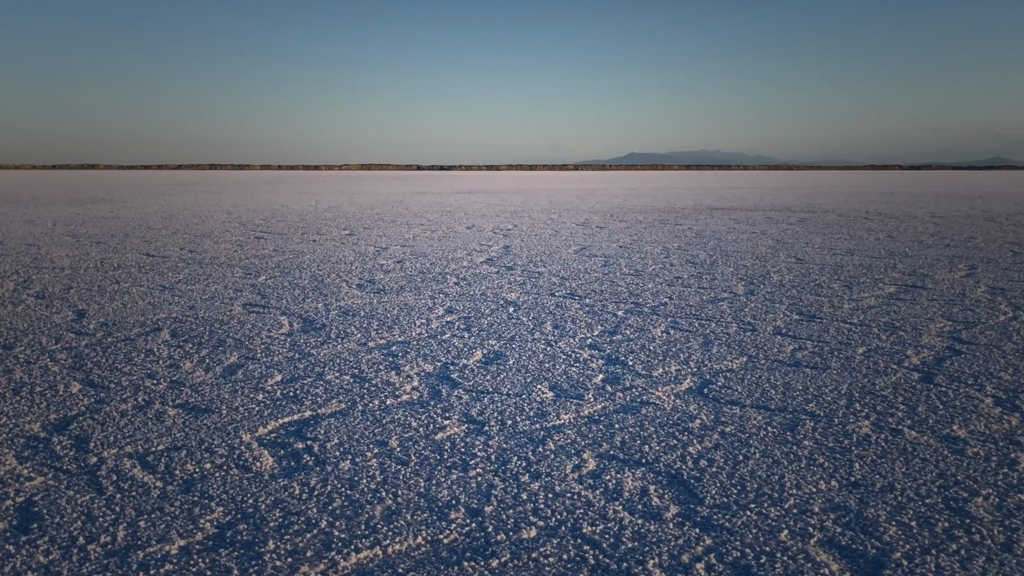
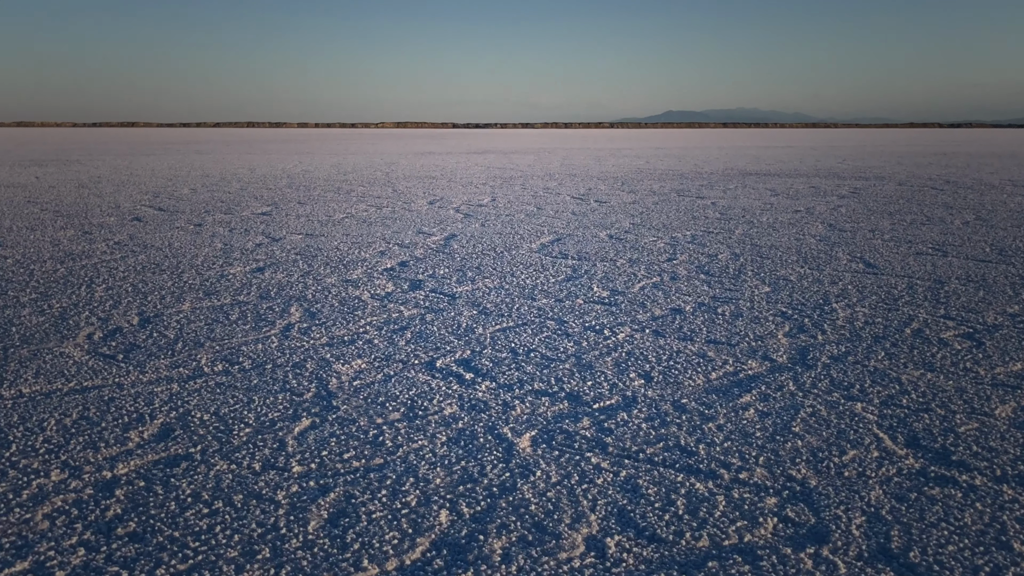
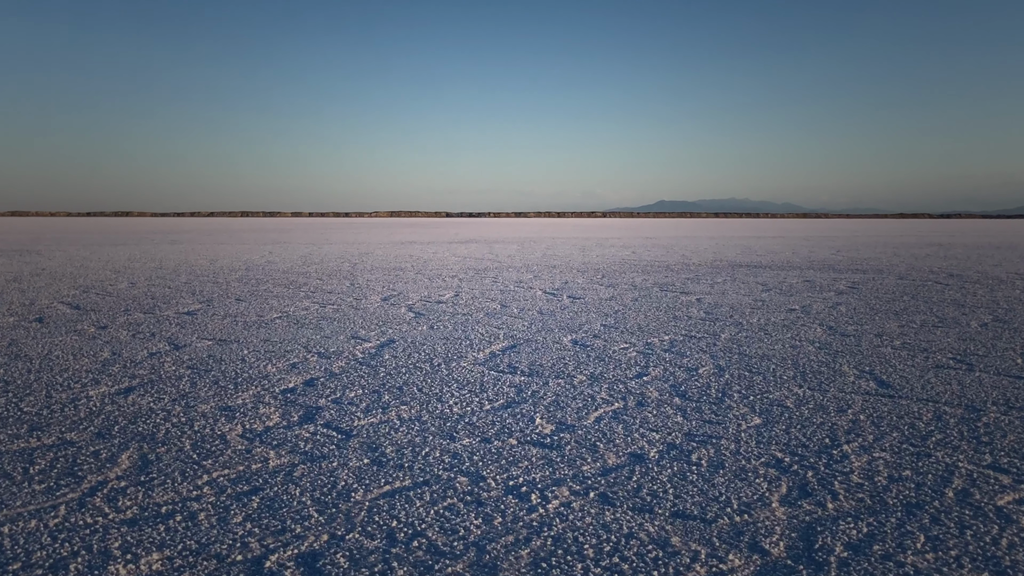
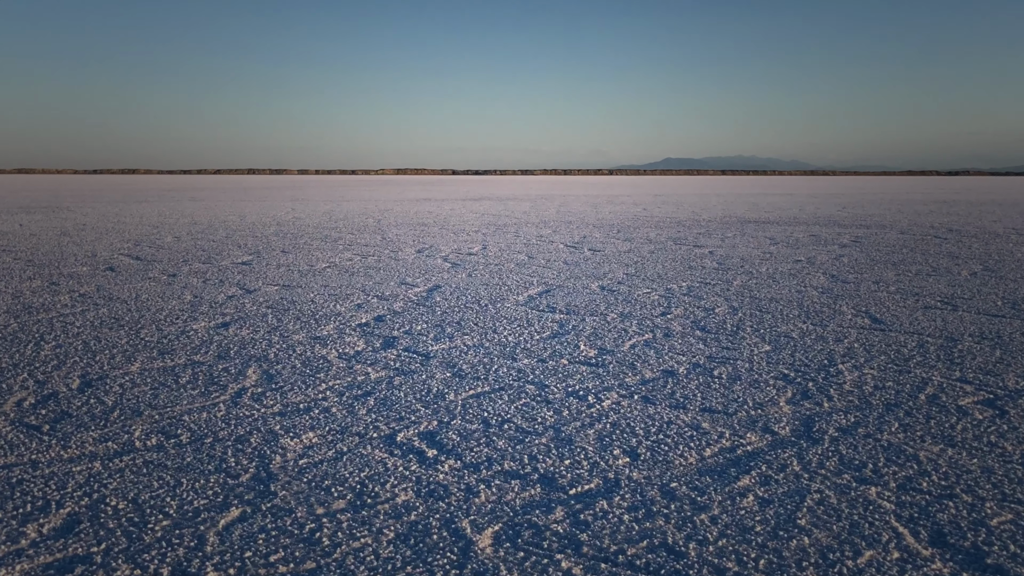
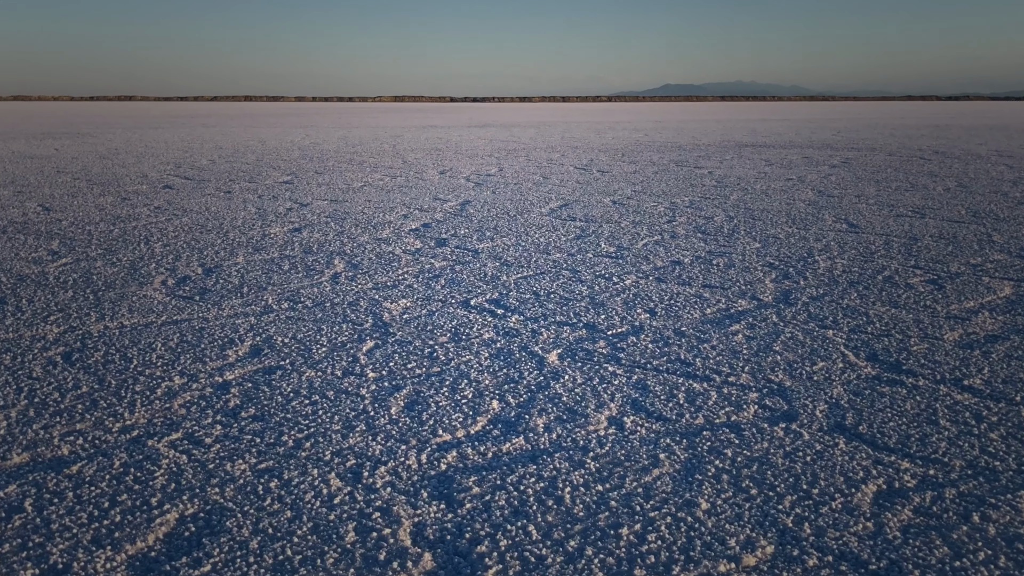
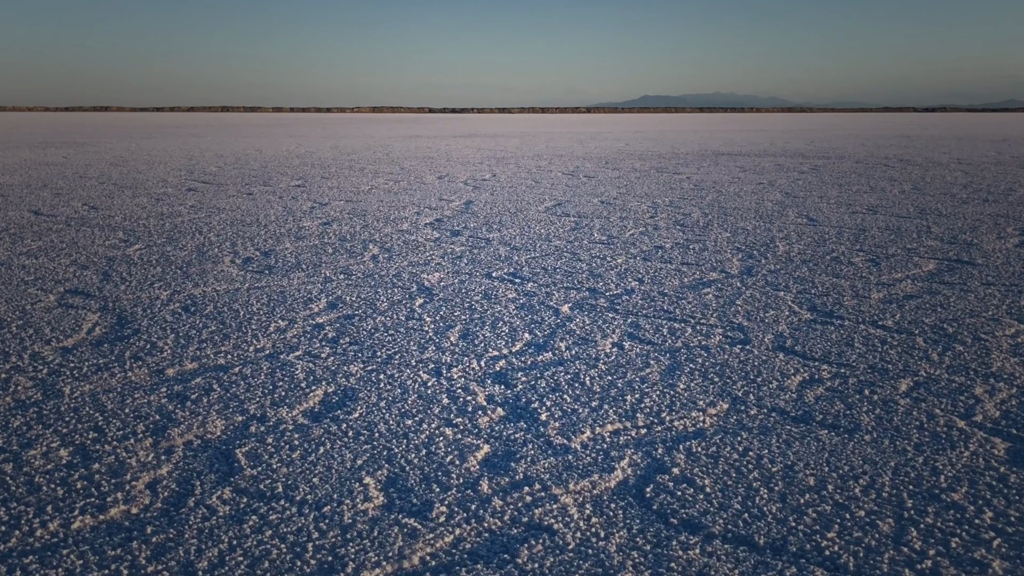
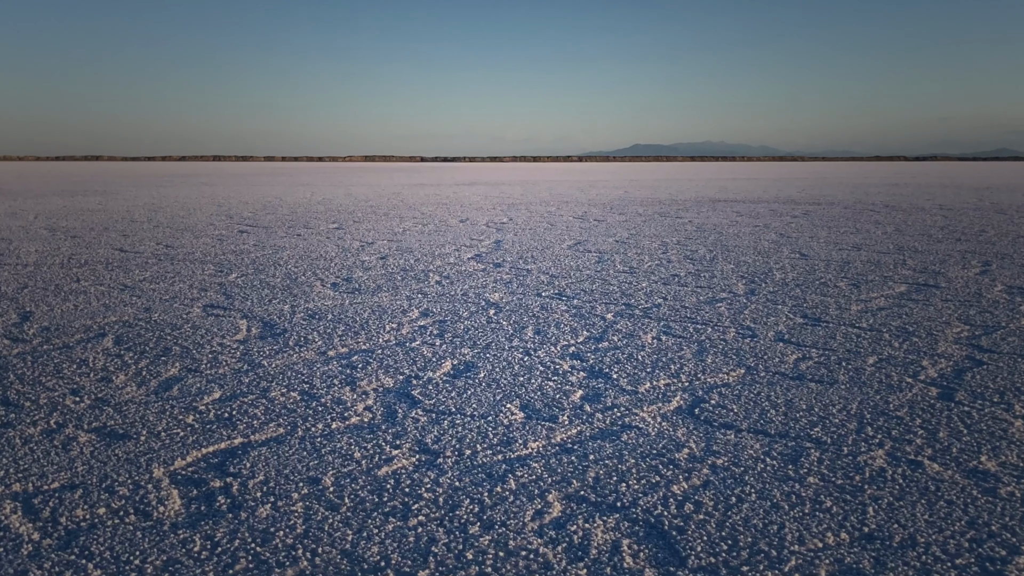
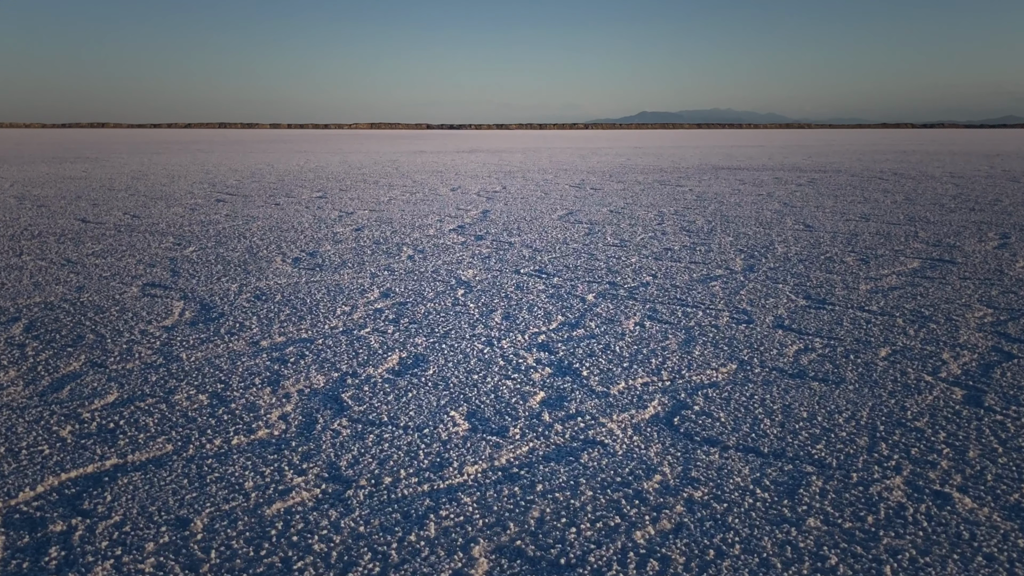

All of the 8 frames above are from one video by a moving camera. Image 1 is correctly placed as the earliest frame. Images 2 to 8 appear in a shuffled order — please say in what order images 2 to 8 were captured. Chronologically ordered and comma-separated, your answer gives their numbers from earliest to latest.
7, 8, 6, 5, 2, 4, 3
